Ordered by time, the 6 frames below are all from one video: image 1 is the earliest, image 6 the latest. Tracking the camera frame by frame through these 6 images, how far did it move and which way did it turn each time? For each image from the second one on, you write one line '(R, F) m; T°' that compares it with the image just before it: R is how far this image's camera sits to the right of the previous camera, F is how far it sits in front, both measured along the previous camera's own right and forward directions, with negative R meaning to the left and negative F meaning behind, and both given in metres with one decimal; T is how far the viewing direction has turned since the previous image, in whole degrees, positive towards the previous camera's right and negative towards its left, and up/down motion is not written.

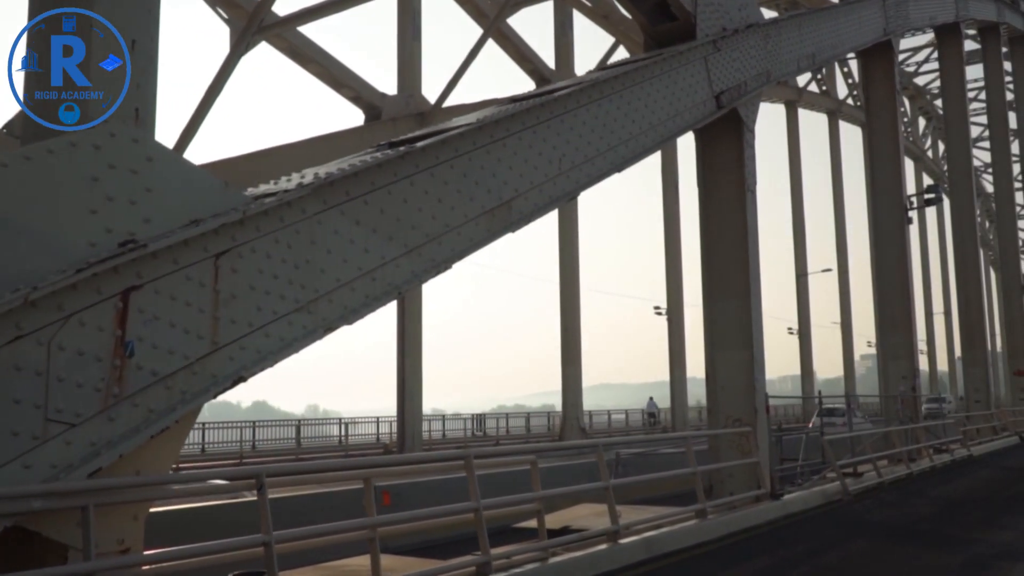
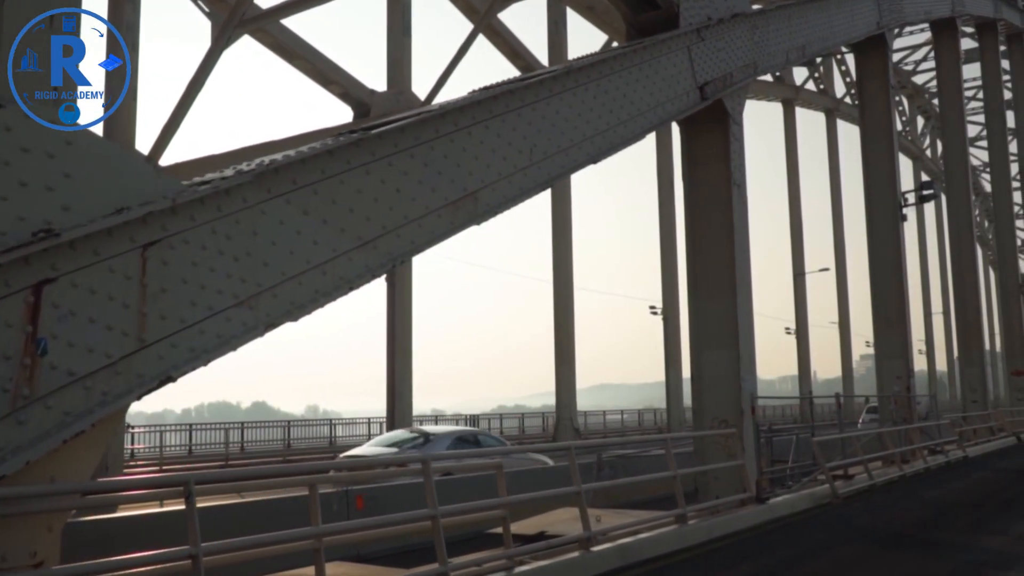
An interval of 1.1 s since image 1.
(+0.3, +0.4) m; 0°
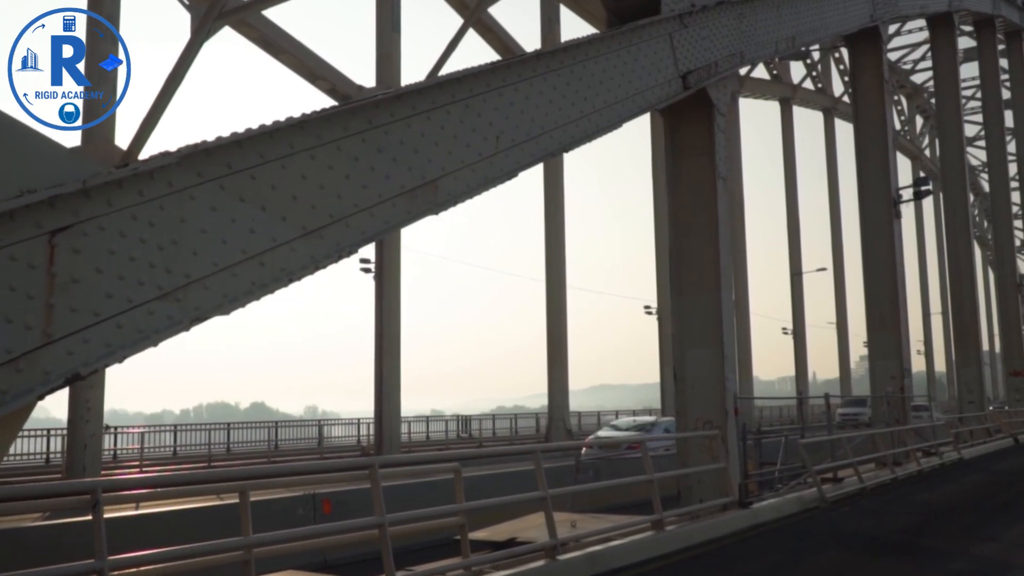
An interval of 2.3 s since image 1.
(+0.3, +0.4) m; 0°
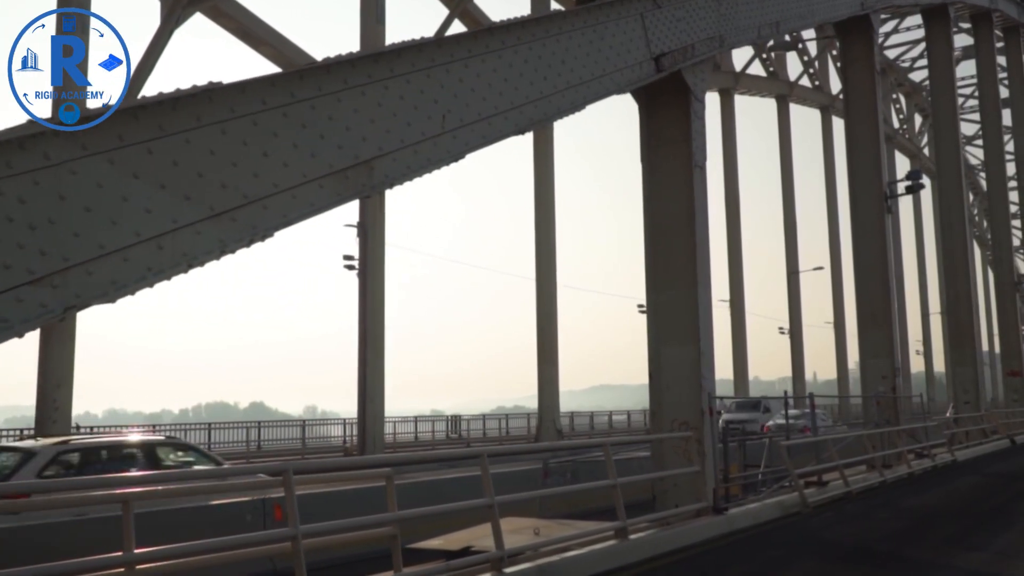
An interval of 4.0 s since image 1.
(+0.4, +0.6) m; 0°
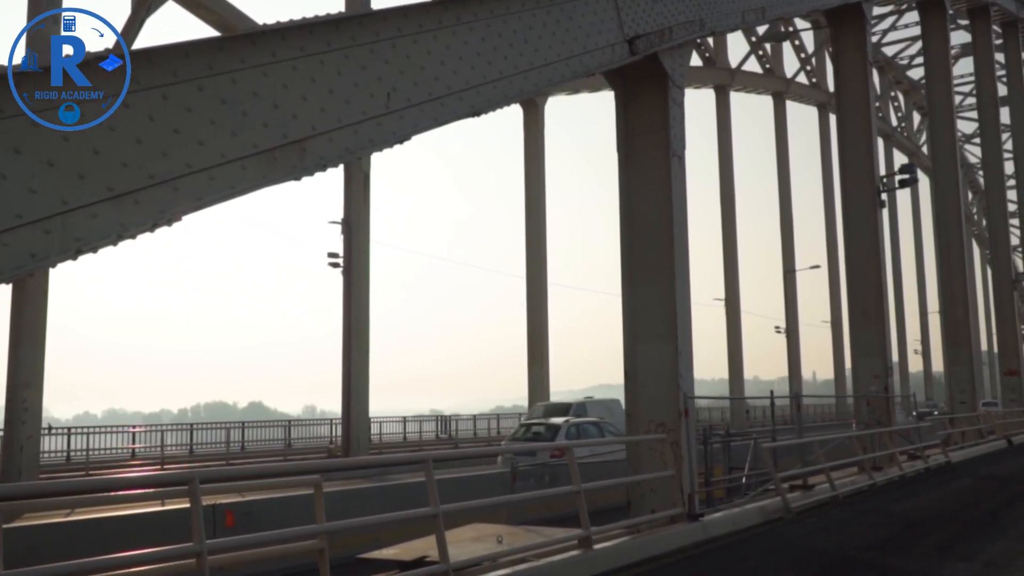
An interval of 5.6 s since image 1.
(+0.4, +0.5) m; 0°
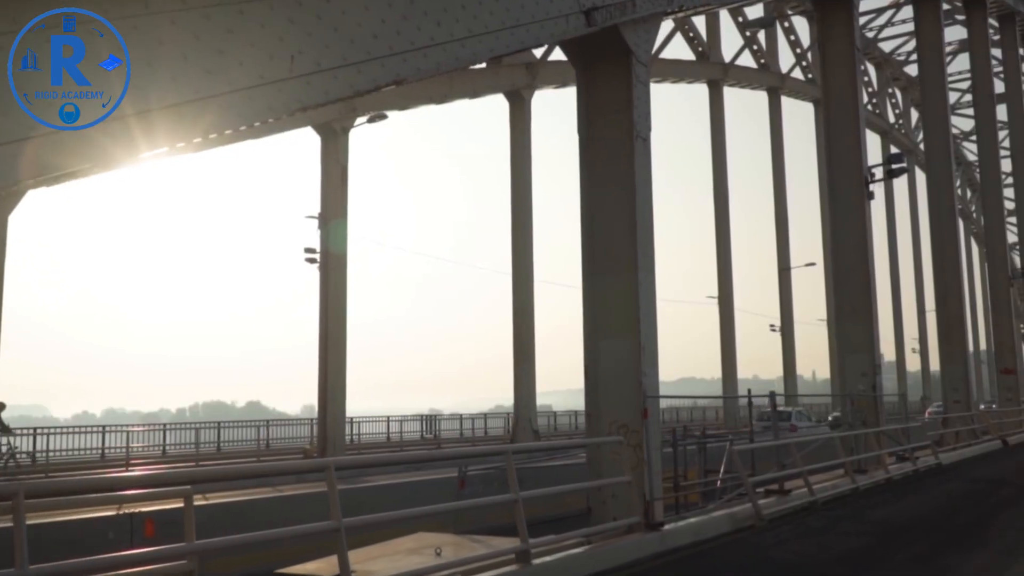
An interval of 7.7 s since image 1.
(+0.5, +0.7) m; 0°
